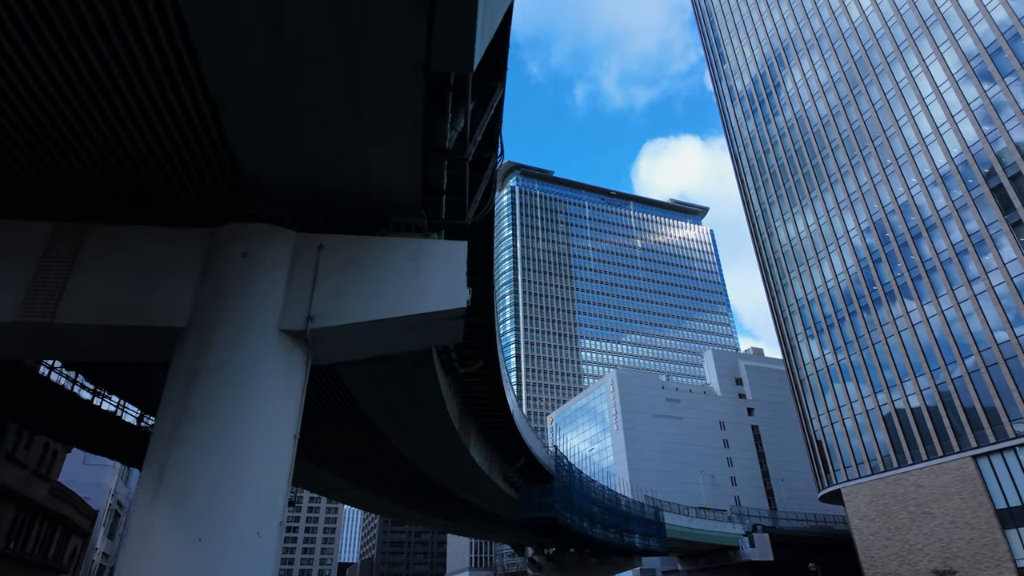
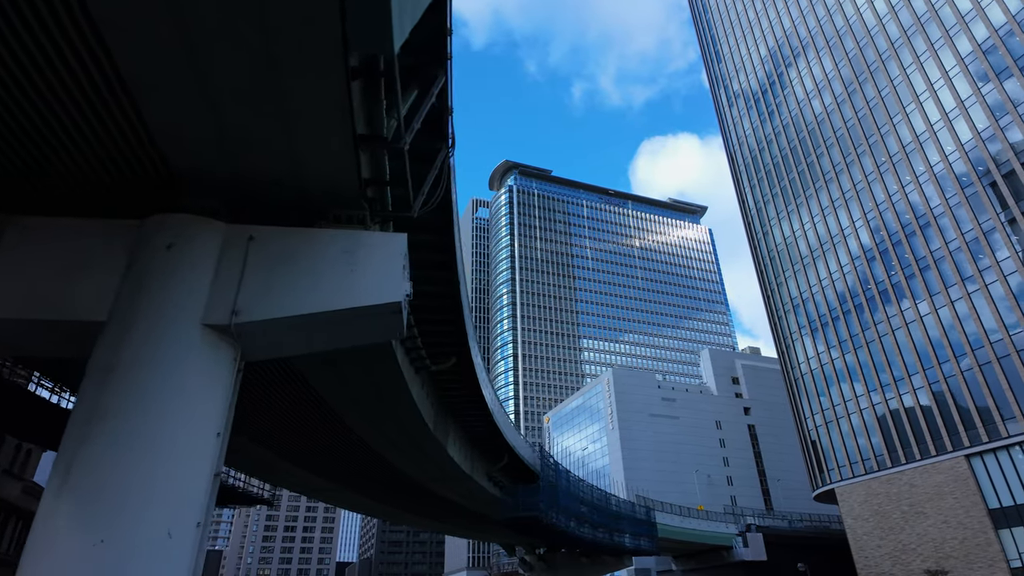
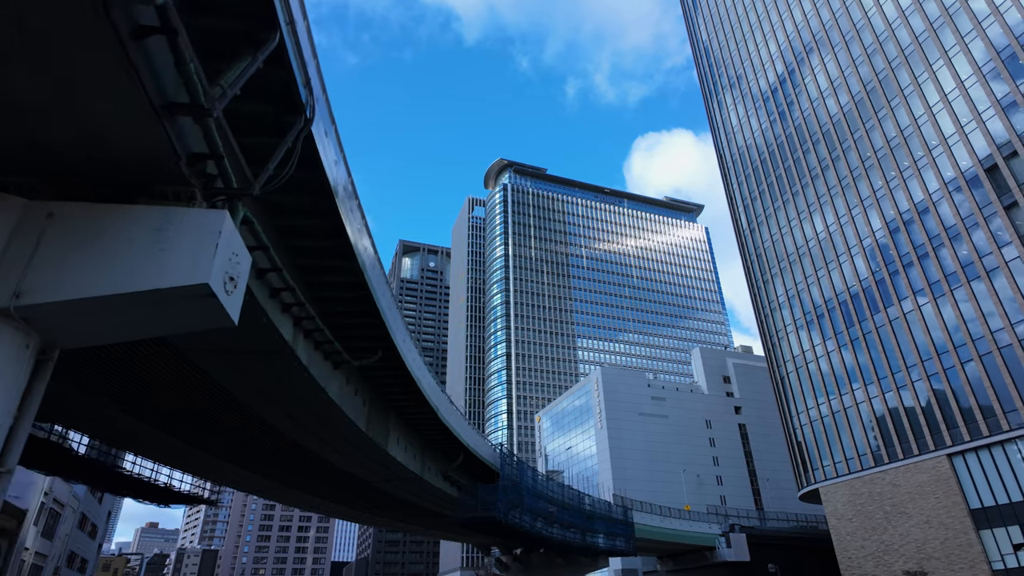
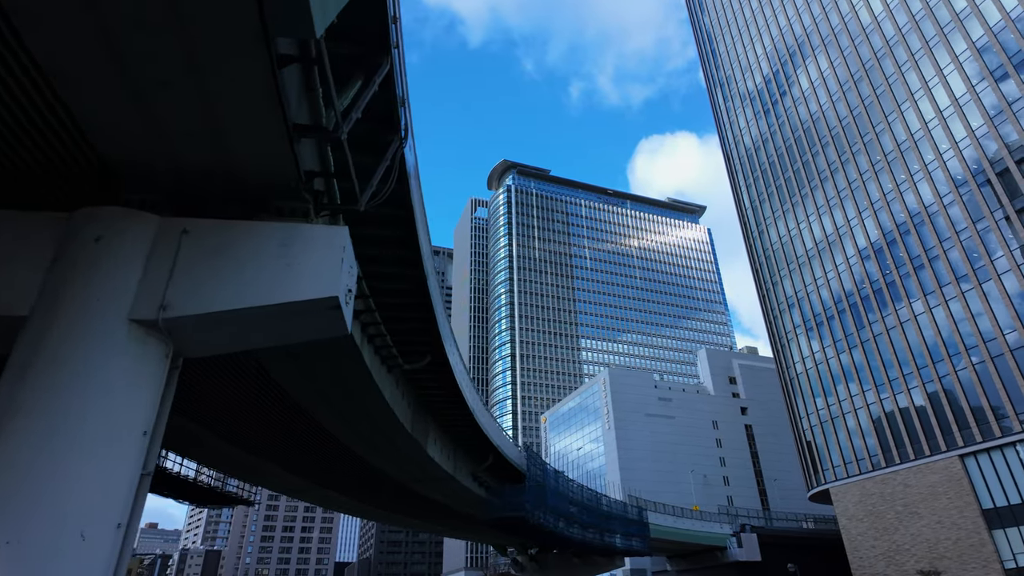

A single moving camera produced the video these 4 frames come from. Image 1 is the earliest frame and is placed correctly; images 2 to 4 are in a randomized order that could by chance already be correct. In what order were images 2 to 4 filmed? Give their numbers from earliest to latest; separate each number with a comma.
2, 4, 3
